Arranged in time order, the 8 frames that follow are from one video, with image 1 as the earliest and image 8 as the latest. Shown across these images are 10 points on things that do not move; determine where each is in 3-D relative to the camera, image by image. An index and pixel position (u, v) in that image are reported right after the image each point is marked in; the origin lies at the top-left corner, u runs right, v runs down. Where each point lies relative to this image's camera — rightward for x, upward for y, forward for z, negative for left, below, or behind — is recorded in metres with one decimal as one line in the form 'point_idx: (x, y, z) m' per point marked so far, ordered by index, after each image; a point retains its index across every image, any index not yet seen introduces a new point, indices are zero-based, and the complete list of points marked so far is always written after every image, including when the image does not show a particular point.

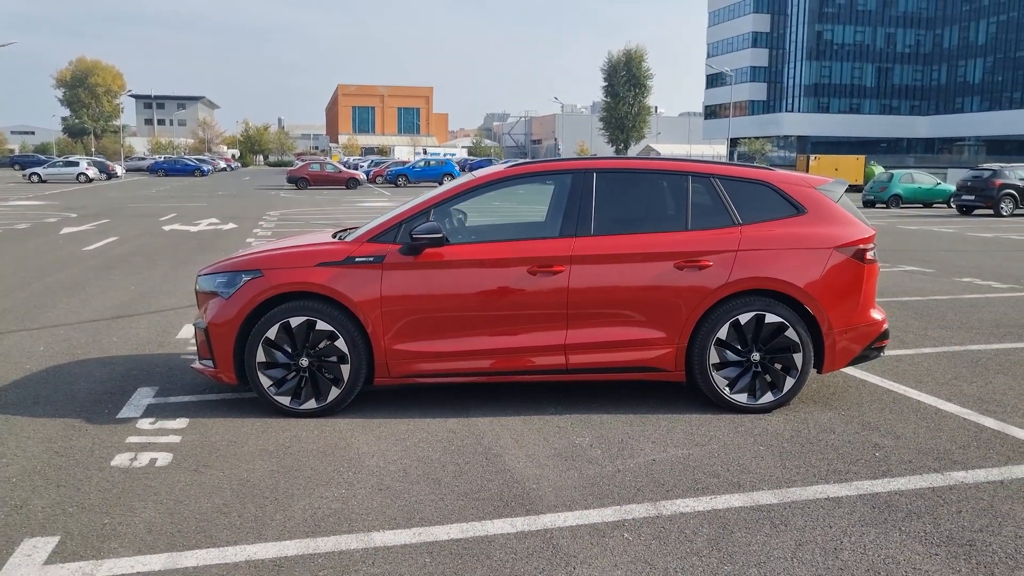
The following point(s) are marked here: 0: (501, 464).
0: (-0.1, -0.9, +4.3) m
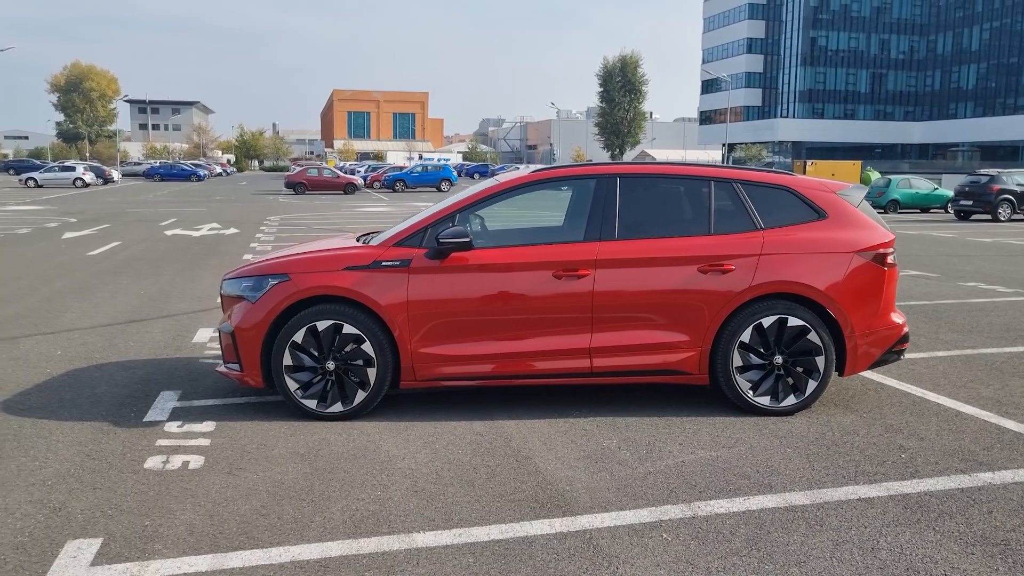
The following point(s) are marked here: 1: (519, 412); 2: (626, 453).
0: (+0.1, -0.9, +4.4) m
1: (0.0, -0.8, +5.2) m
2: (+0.6, -0.9, +4.5) m
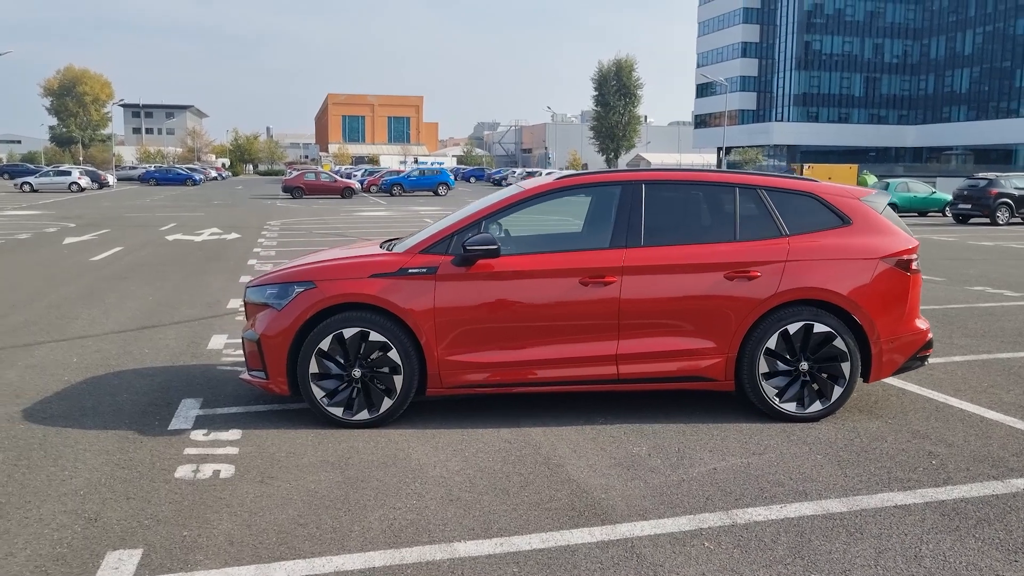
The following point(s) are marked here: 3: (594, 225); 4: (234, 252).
0: (+0.3, -1.0, +4.4) m
1: (+0.2, -0.8, +5.2) m
2: (+0.8, -0.9, +4.5) m
3: (+0.4, +0.4, +5.3) m
4: (-5.4, +0.7, +16.6) m
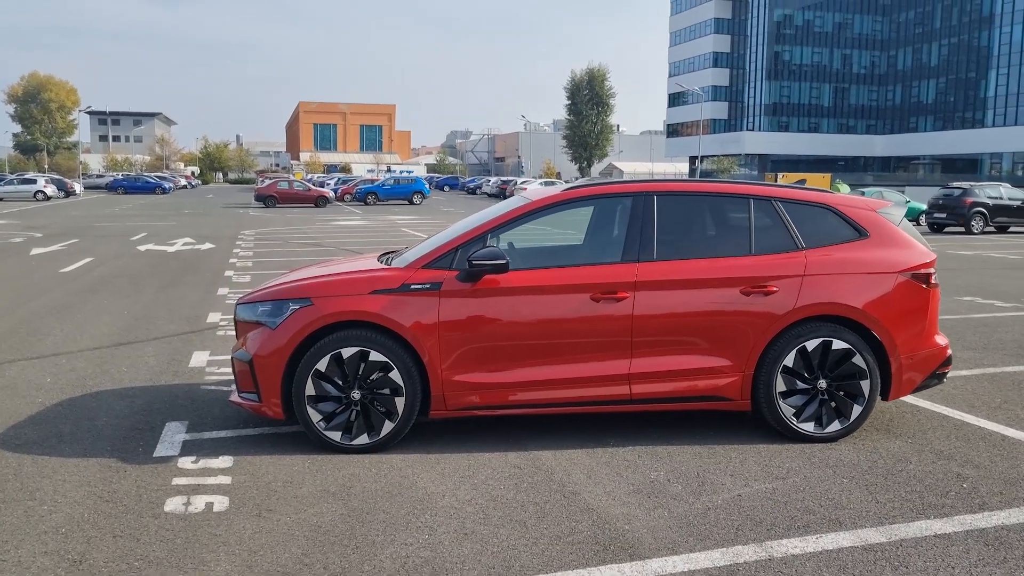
0: (+0.3, -1.0, +4.1) m
1: (+0.2, -0.9, +5.0) m
2: (+0.8, -1.0, +4.3) m
3: (+0.5, +0.3, +5.1) m
4: (-5.8, +0.5, +16.2) m
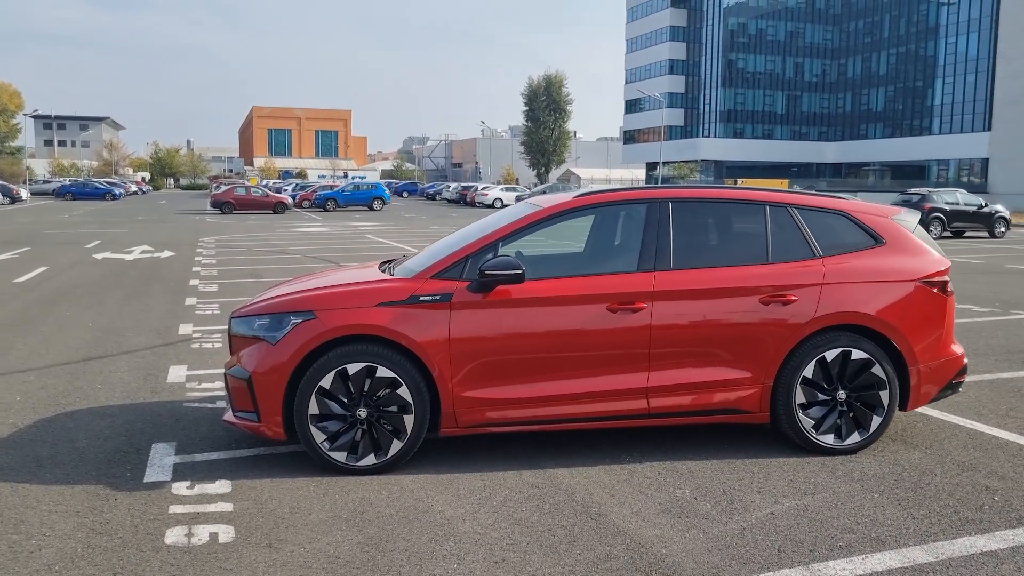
0: (+0.5, -1.1, +3.9) m
1: (+0.3, -1.0, +4.8) m
2: (+1.0, -1.1, +4.1) m
3: (+0.5, +0.2, +4.9) m
4: (-6.3, +0.3, +15.7) m
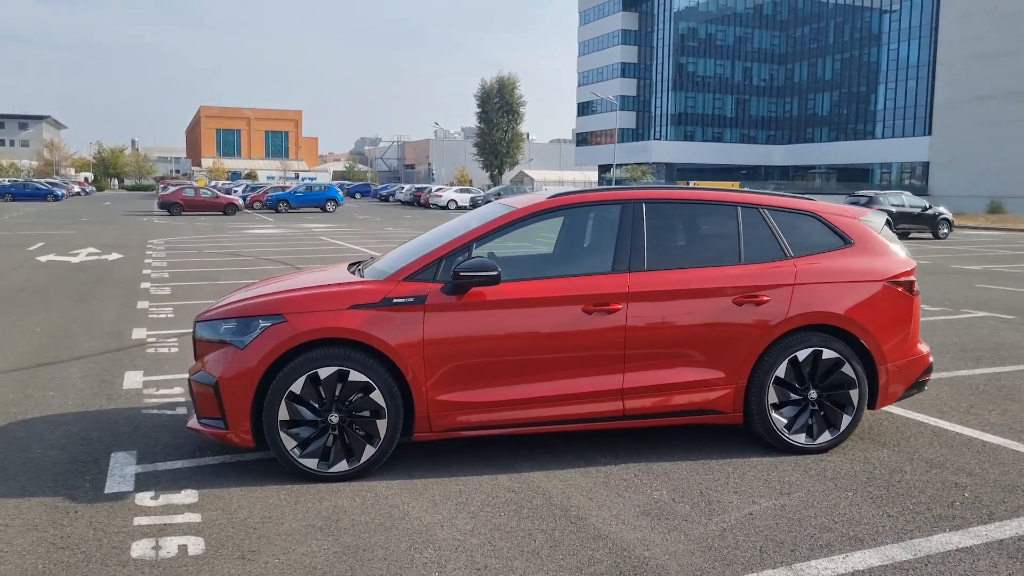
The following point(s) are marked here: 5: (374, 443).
0: (+0.4, -1.1, +3.9) m
1: (+0.2, -1.0, +4.7) m
2: (+0.8, -1.1, +4.1) m
3: (+0.4, +0.2, +4.9) m
4: (-7.0, +0.2, +15.3) m
5: (-0.7, -0.8, +4.5) m
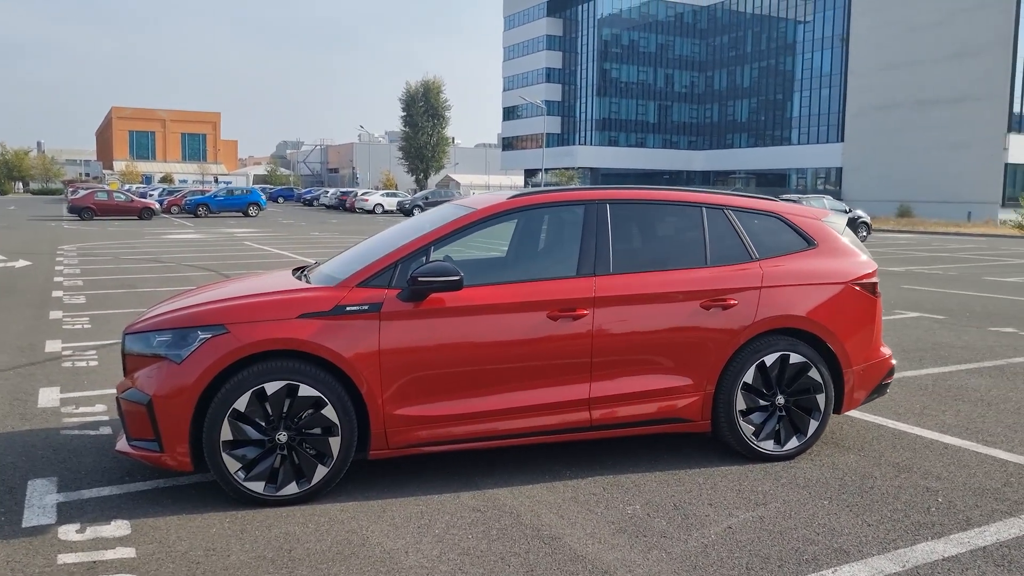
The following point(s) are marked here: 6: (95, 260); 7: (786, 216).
0: (+0.2, -1.1, +3.7) m
1: (0.0, -1.0, +4.5) m
2: (+0.7, -1.1, +3.9) m
3: (+0.2, +0.2, +4.6) m
4: (-8.1, +0.1, +14.3) m
5: (-0.9, -0.9, +4.2) m
6: (-9.2, +0.6, +18.8) m
7: (+1.6, +0.4, +5.1) m
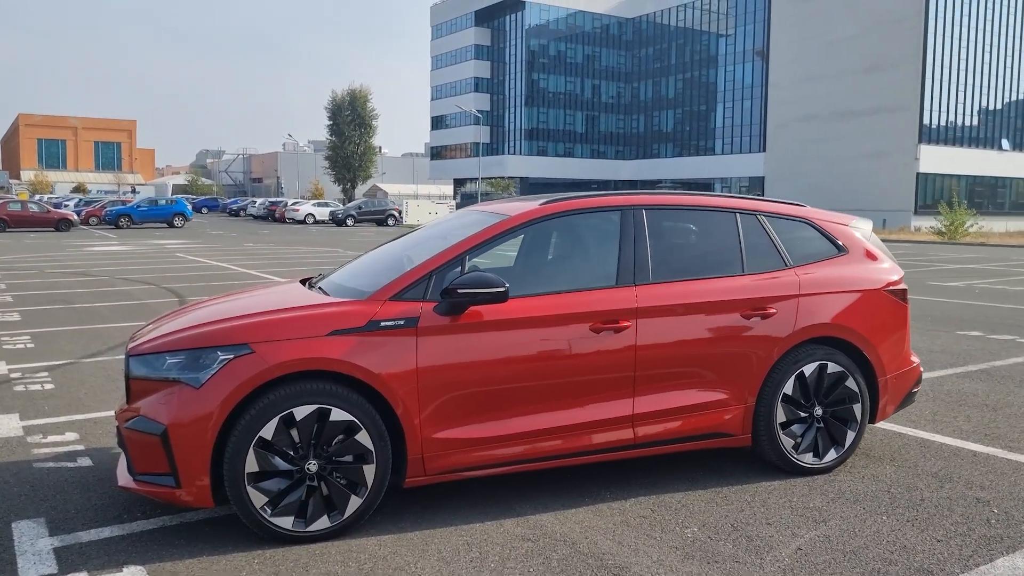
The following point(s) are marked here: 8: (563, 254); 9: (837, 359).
0: (+0.5, -1.2, +3.4) m
1: (+0.2, -1.1, +4.2) m
2: (+0.9, -1.1, +3.7) m
3: (+0.3, +0.1, +4.4) m
4: (-8.8, -0.2, +13.3) m
5: (-0.7, -0.9, +3.8) m
6: (-10.3, +0.3, +17.7) m
7: (+1.8, +0.4, +5.0) m
8: (+0.4, +0.2, +4.4) m
9: (+1.8, -0.4, +4.7) m
